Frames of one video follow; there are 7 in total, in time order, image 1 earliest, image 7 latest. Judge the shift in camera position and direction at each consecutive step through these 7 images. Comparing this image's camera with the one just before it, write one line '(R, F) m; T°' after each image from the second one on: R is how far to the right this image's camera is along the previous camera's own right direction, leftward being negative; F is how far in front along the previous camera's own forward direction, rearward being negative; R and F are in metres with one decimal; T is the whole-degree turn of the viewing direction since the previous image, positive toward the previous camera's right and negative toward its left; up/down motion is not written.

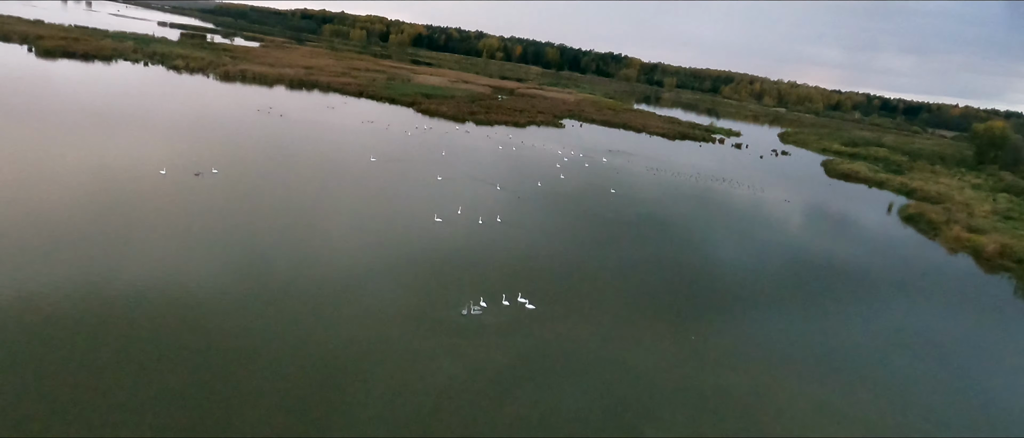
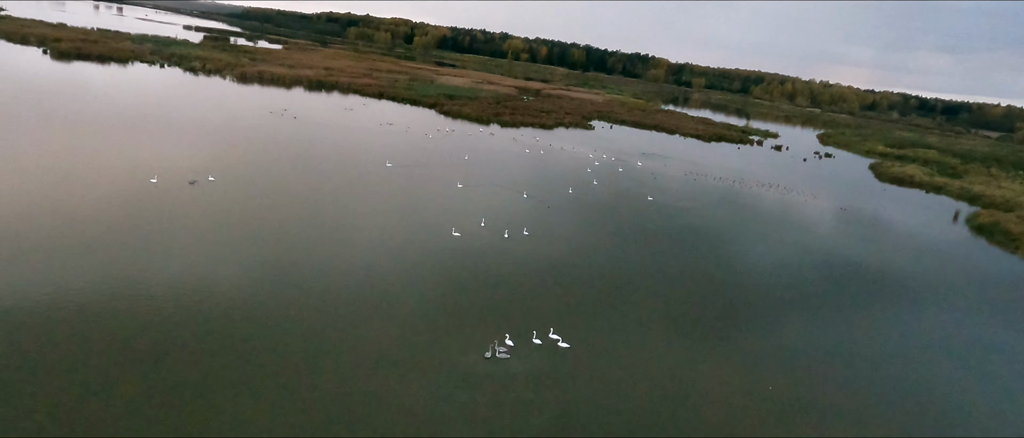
(-0.1, +1.3) m; -2°
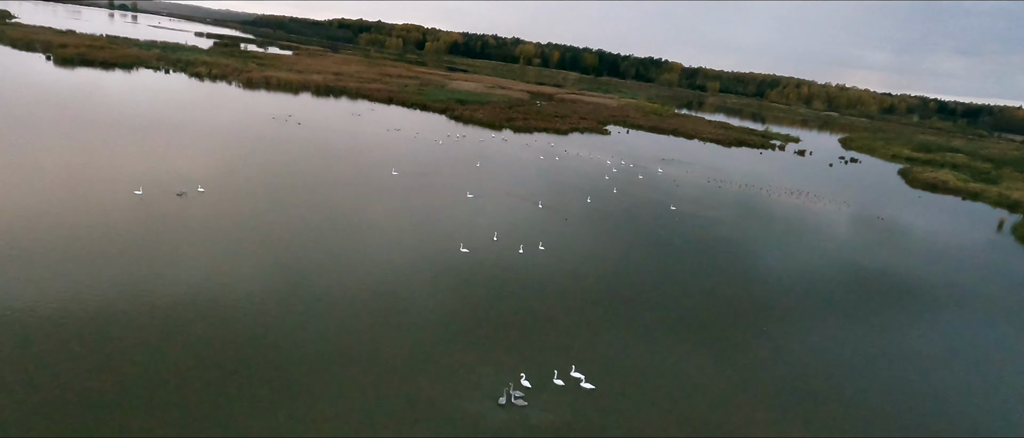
(0.0, +0.9) m; -1°
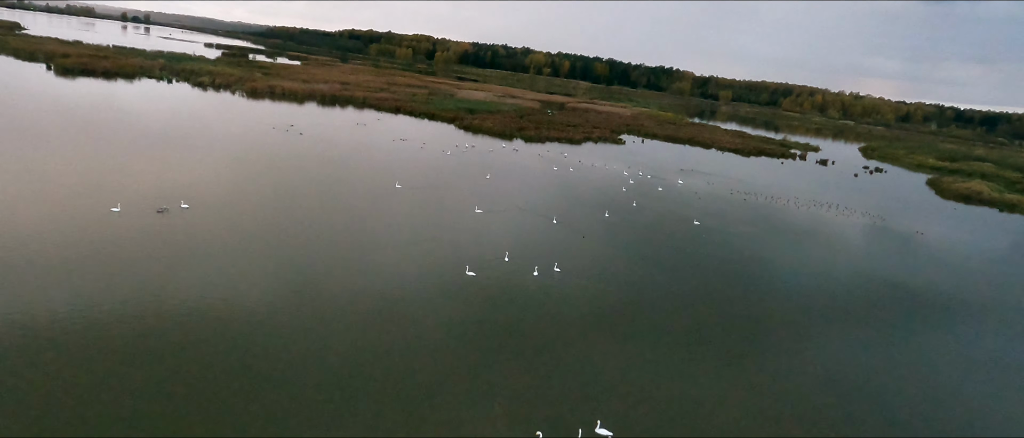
(0.0, +0.9) m; -1°
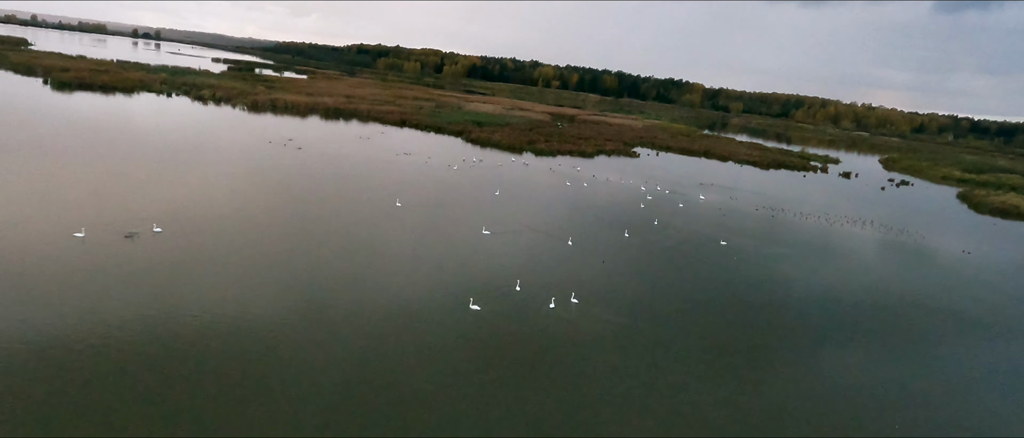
(0.0, +1.0) m; -1°
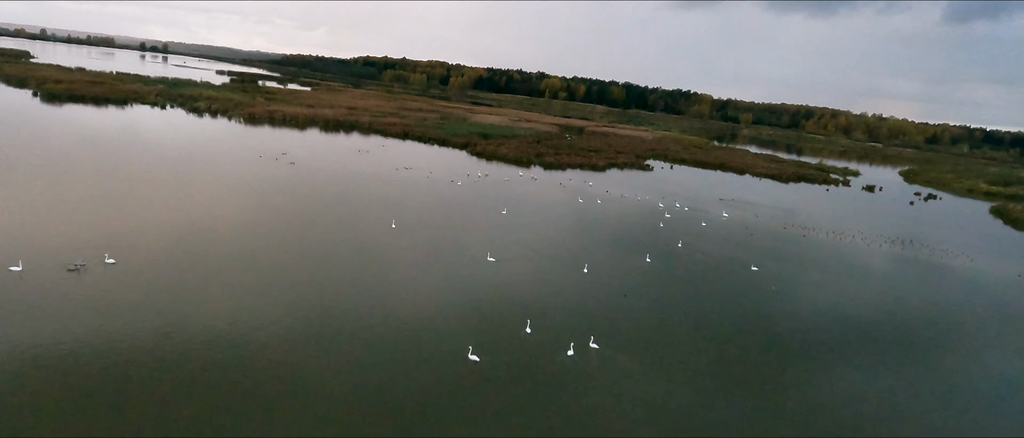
(0.0, +1.1) m; -1°
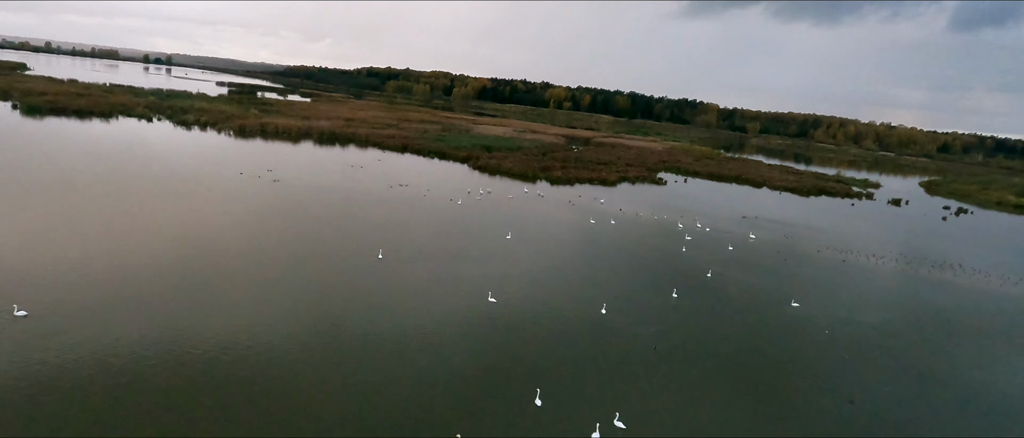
(0.0, +1.3) m; 0°
